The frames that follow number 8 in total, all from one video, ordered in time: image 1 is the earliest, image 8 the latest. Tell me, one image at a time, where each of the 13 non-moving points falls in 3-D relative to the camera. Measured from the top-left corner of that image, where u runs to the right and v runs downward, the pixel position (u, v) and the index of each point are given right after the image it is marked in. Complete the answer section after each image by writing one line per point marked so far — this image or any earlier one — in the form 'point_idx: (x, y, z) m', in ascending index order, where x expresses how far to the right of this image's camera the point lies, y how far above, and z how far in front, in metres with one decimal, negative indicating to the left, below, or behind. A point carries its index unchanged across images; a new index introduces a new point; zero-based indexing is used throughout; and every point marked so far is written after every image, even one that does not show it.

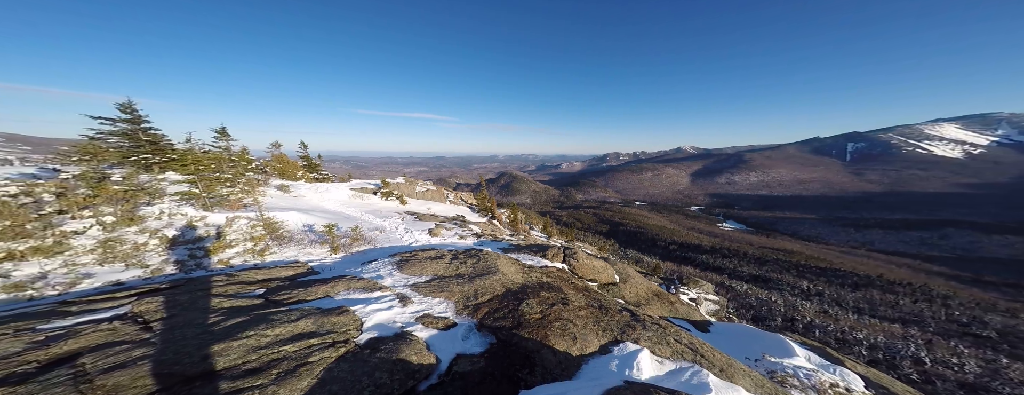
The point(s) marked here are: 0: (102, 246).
0: (-14.5, -1.4, +10.7) m
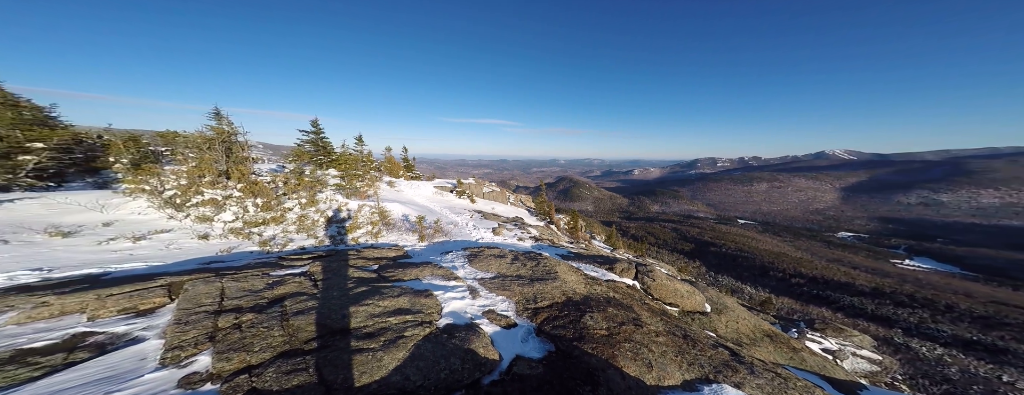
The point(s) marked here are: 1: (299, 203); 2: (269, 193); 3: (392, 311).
0: (-11.0, -0.8, +15.5) m
1: (-11.9, 0.0, +17.1) m
2: (-13.4, +0.4, +16.8) m
3: (-3.2, -3.0, +8.5) m
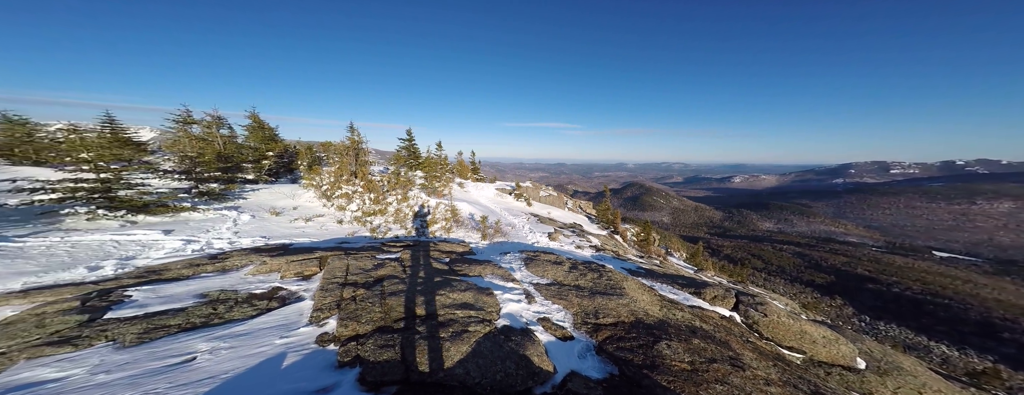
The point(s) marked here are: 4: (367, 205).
0: (-6.8, -0.6, +18.0) m
1: (-7.2, +0.2, +19.8) m
2: (-8.6, +0.6, +20.0) m
3: (-1.6, -3.0, +9.0) m
4: (-8.8, -0.2, +18.9) m
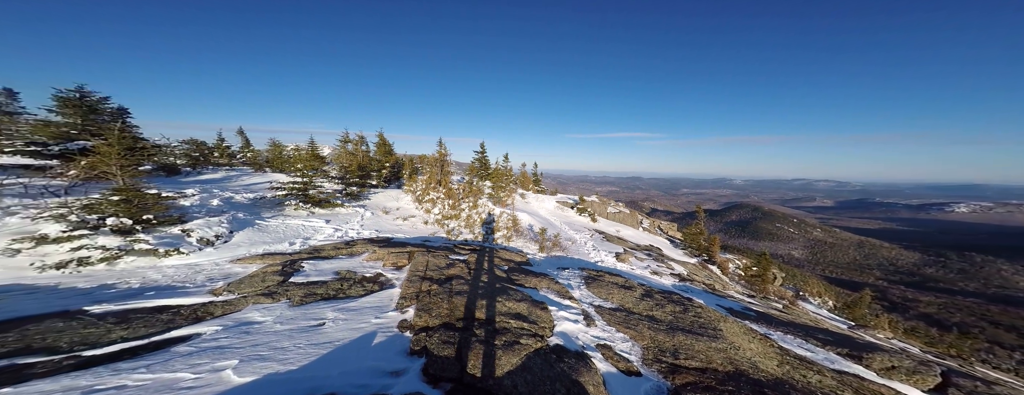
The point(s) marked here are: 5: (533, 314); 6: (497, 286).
0: (-2.6, -1.1, +18.7) m
1: (-2.5, -0.4, +20.5) m
2: (-3.8, 0.0, +21.1) m
3: (+0.1, -3.4, +8.5) m
4: (-4.3, -0.7, +20.0) m
5: (+0.6, -3.4, +8.6) m
6: (-0.5, -2.9, +9.9) m
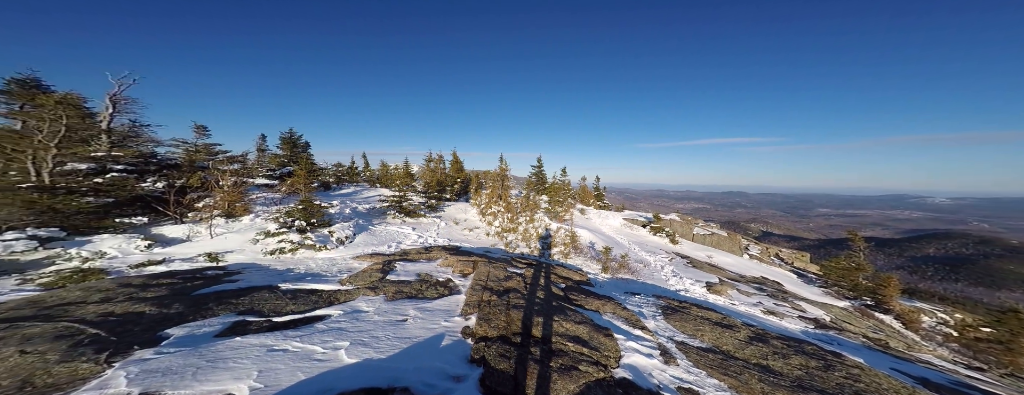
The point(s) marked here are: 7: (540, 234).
0: (+0.7, -2.0, +18.5) m
1: (+1.1, -1.4, +20.3) m
2: (-0.1, -0.9, +21.1) m
3: (+1.6, -3.8, +7.9) m
4: (-0.8, -1.7, +20.1) m
5: (+2.2, -3.8, +8.0) m
6: (+1.3, -3.3, +9.4) m
7: (+1.6, -2.2, +17.9) m
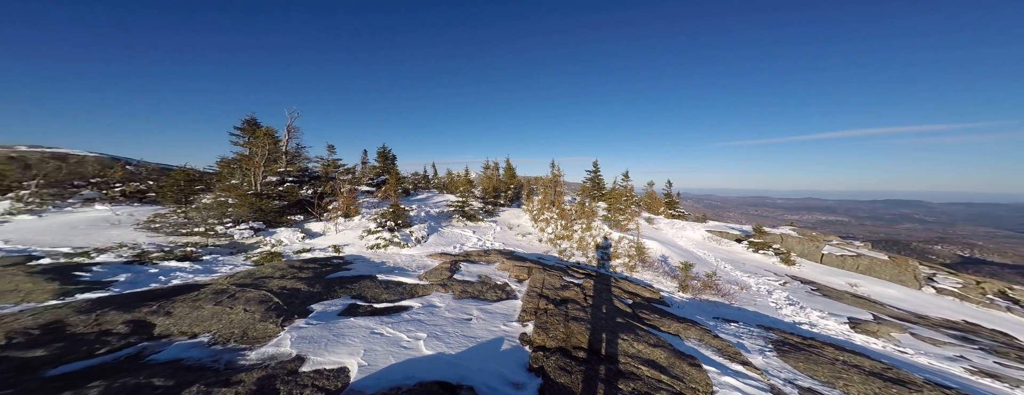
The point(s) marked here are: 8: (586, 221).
0: (+3.8, -2.5, +17.7) m
1: (+4.5, -1.9, +19.5) m
2: (+3.5, -1.5, +20.5) m
3: (+3.1, -4.0, +7.1) m
4: (+2.7, -2.2, +19.6) m
5: (+3.7, -4.0, +7.1) m
6: (+3.0, -3.6, +8.6) m
7: (+4.6, -2.6, +17.0) m
8: (+4.6, -1.7, +20.4) m
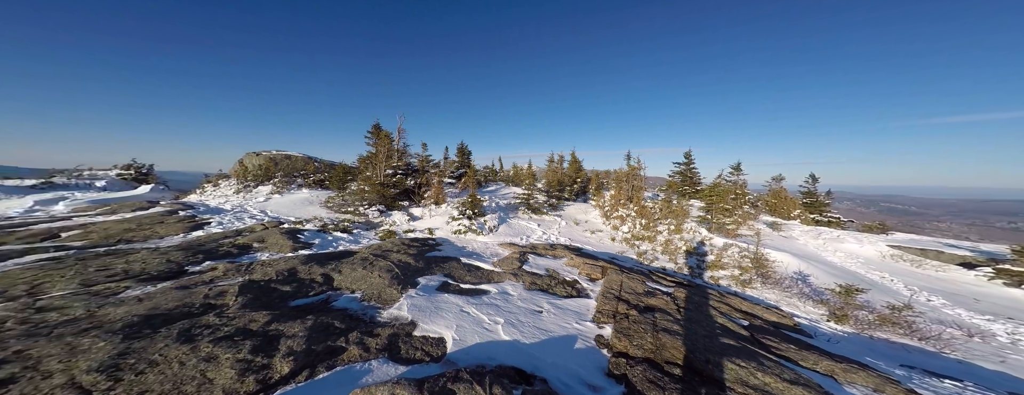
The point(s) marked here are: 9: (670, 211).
0: (+7.8, -2.3, +16.0) m
1: (+8.8, -1.7, +17.6) m
2: (+8.0, -1.3, +18.7) m
3: (+4.9, -4.0, +5.8) m
4: (+7.0, -2.0, +18.1) m
5: (+5.5, -4.0, +5.6) m
6: (+5.1, -3.5, +7.3) m
7: (+8.4, -2.5, +15.1) m
8: (+9.1, -1.5, +18.4) m
9: (+8.9, -1.1, +18.8) m
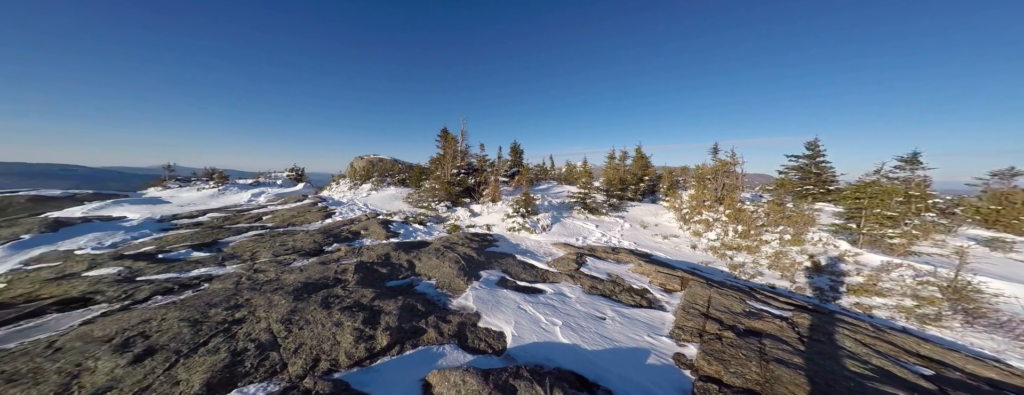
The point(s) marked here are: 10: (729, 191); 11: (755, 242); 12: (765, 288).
0: (+11.0, -2.5, +13.5) m
1: (+12.4, -1.9, +14.9) m
2: (+11.8, -1.4, +16.1) m
3: (+6.3, -4.0, +4.0) m
4: (+10.7, -2.1, +15.7) m
5: (+6.8, -4.1, +3.8) m
6: (+6.8, -3.6, +5.4) m
7: (+11.5, -2.6, +12.5) m
8: (+12.8, -1.7, +15.6) m
9: (+12.8, -1.2, +16.0) m
10: (+13.5, +0.2, +20.1) m
11: (+11.4, -2.2, +14.3) m
12: (+8.7, -3.3, +10.8) m
